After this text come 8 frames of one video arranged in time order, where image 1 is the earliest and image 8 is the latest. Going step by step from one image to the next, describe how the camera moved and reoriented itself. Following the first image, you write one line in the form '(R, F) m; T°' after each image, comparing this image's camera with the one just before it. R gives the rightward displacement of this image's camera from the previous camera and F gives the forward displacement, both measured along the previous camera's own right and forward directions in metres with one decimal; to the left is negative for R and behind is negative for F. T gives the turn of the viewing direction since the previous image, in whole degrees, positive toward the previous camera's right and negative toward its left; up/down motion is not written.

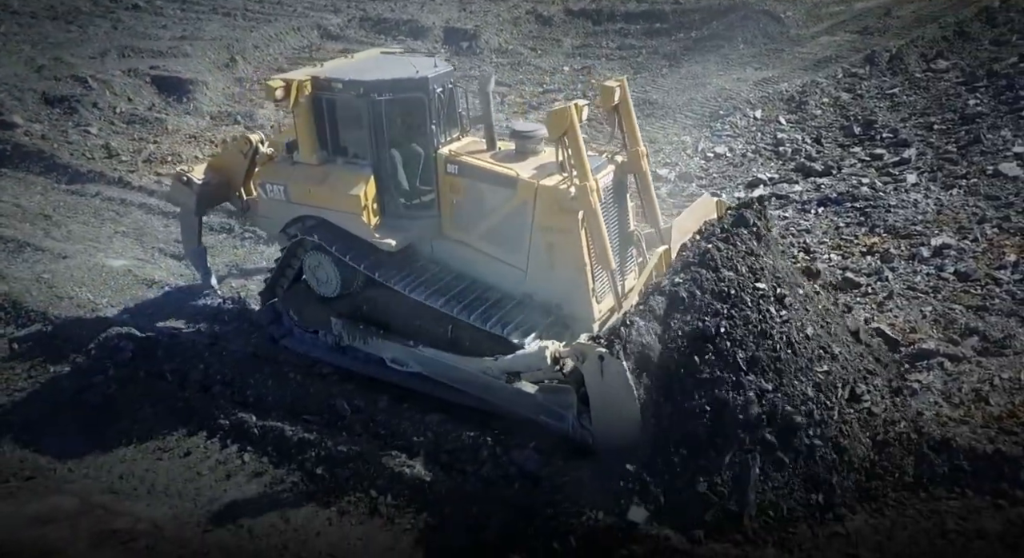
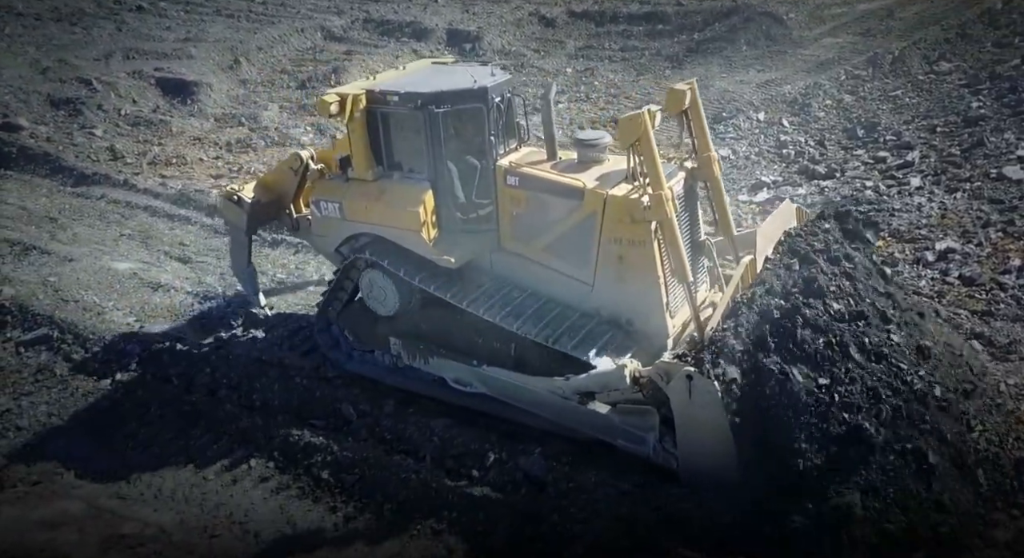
(0.0, 0.0) m; 0°
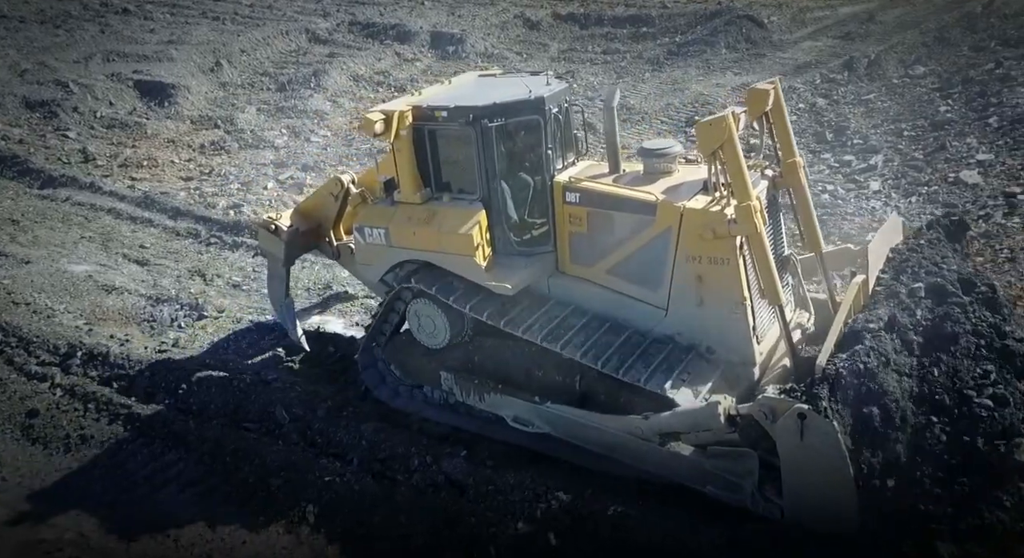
(+0.4, 0.0) m; 0°
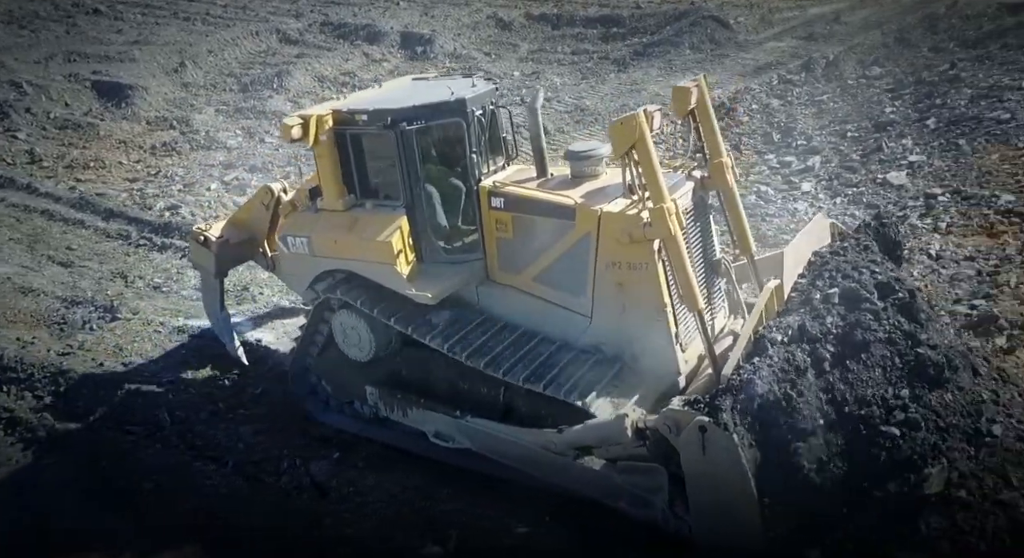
(+0.7, 0.0) m; 0°
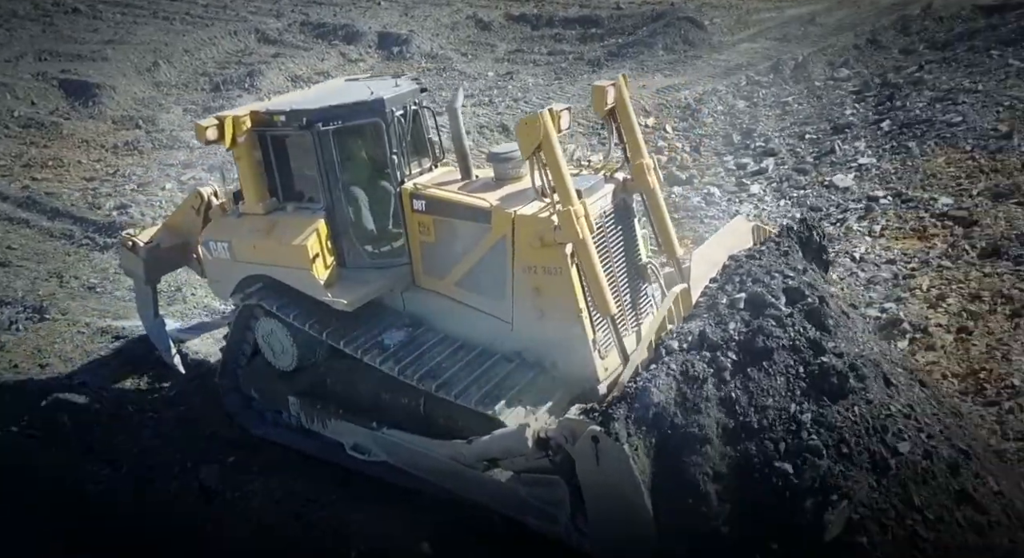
(+0.6, 0.0) m; 0°
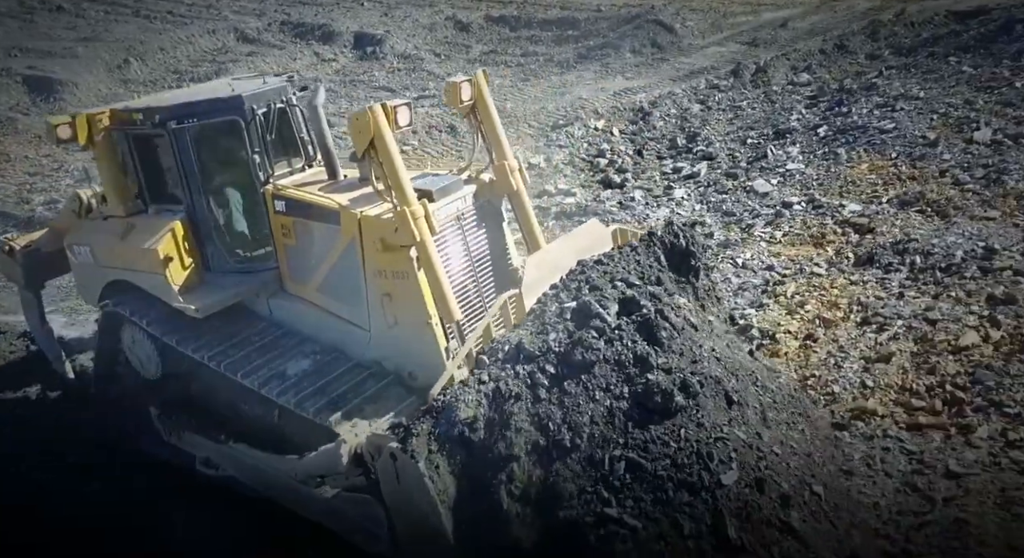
(+0.9, +0.1) m; -1°
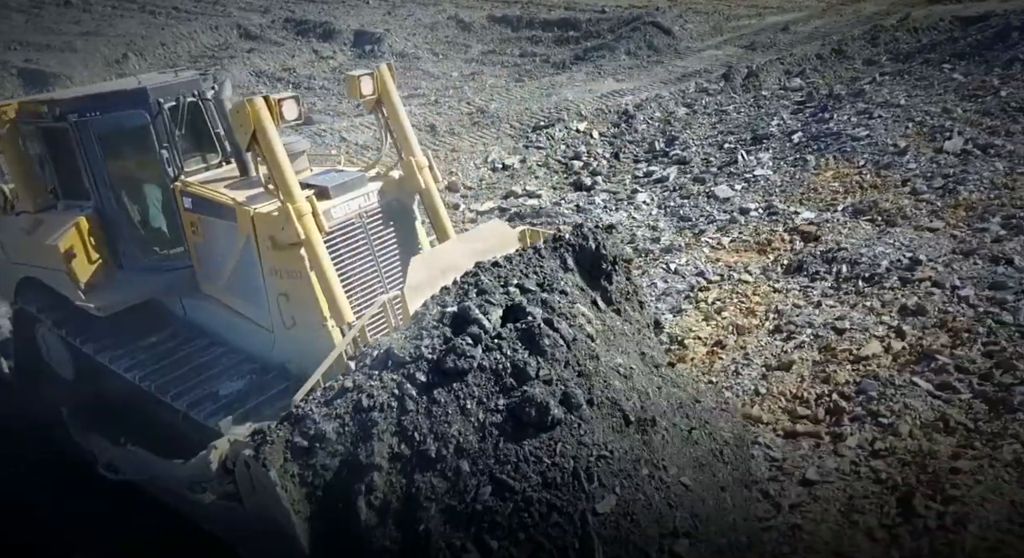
(+0.6, +0.1) m; -2°
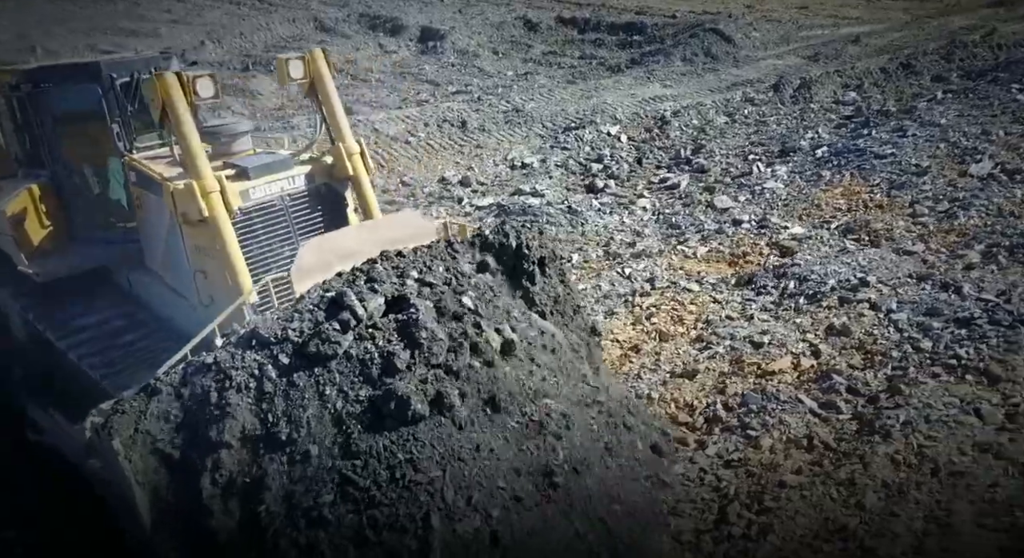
(+0.9, +0.1) m; -6°
